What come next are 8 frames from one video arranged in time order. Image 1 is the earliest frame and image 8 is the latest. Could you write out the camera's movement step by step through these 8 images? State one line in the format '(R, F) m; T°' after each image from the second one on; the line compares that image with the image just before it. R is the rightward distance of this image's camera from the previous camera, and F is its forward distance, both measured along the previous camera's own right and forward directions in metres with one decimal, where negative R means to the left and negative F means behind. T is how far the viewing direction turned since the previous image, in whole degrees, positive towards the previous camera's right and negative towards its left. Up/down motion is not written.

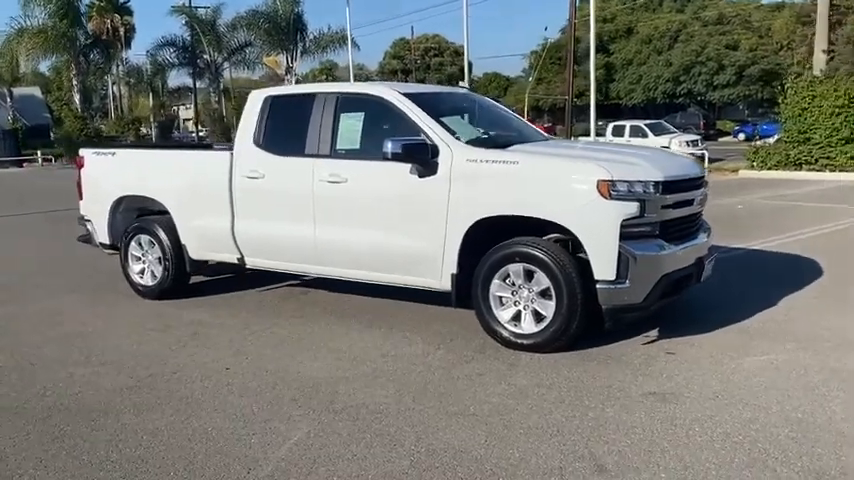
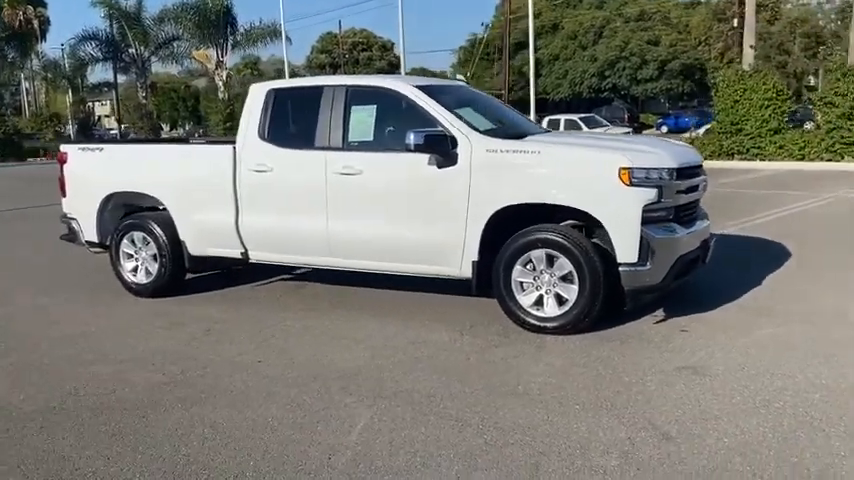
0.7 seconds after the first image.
(-0.8, -0.1) m; +6°
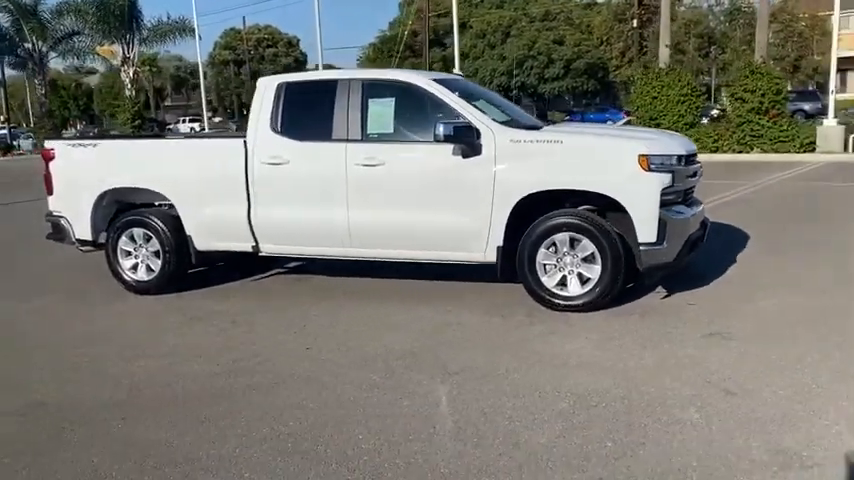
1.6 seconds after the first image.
(-1.0, -0.2) m; +8°
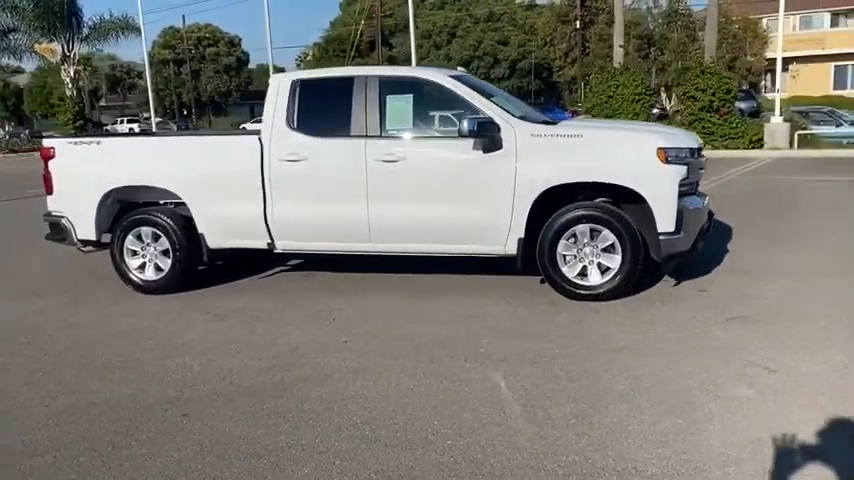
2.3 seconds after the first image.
(-0.7, -0.1) m; +5°
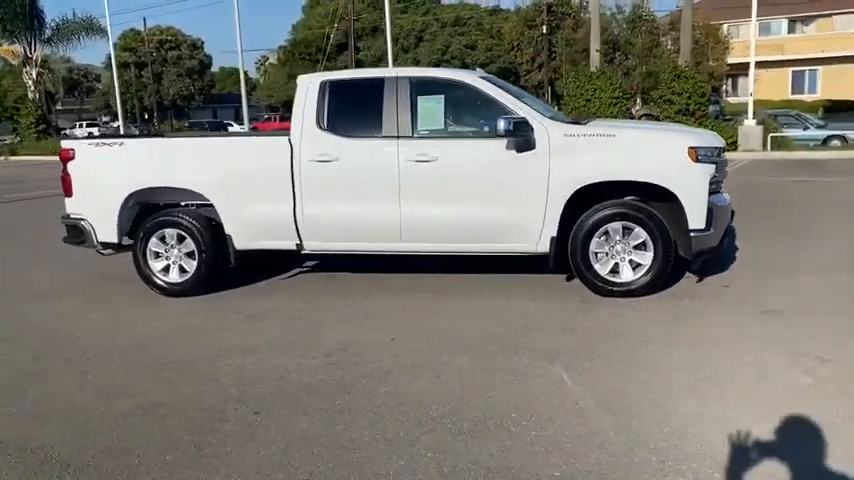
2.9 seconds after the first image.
(-0.7, 0.0) m; +3°
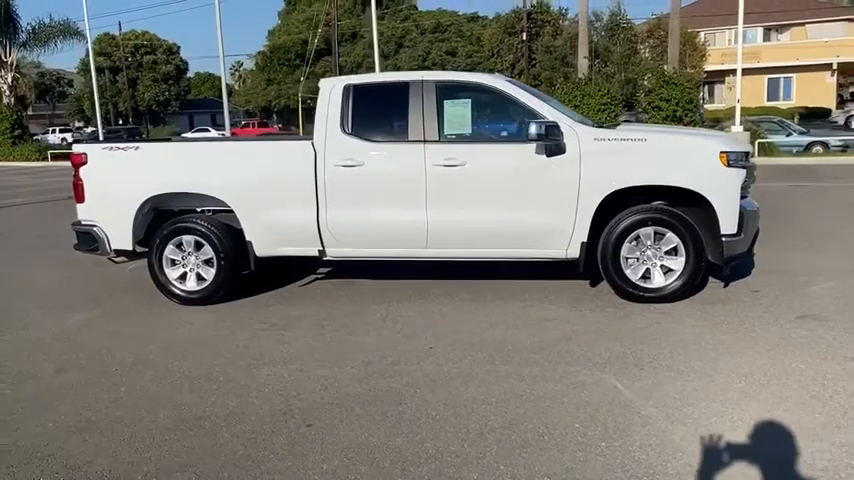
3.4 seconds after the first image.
(-0.5, +0.1) m; +2°
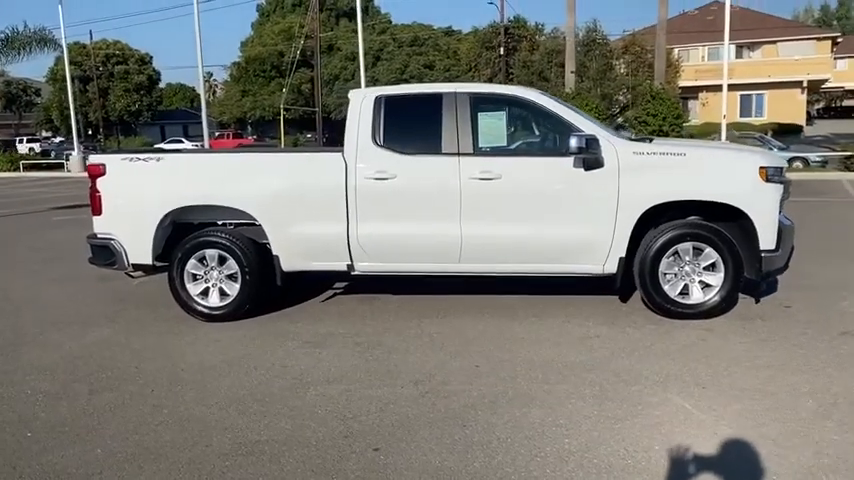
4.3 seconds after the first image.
(-0.6, +0.2) m; +2°
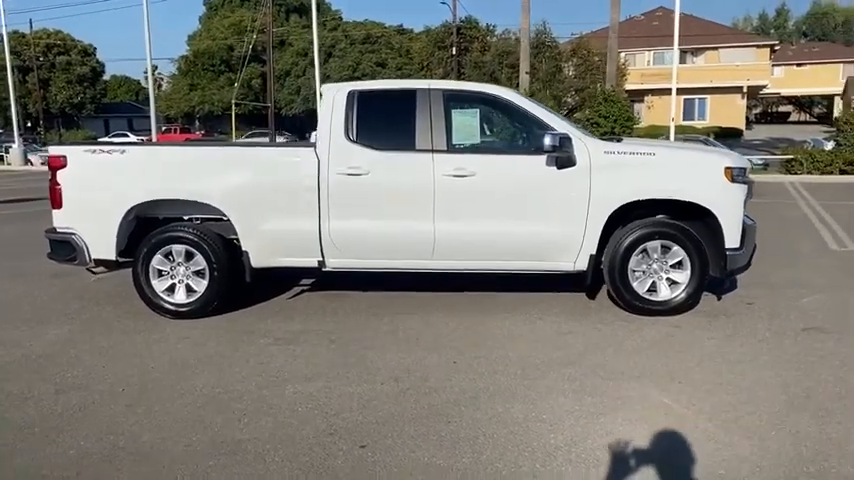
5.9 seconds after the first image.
(-0.2, 0.0) m; +4°
